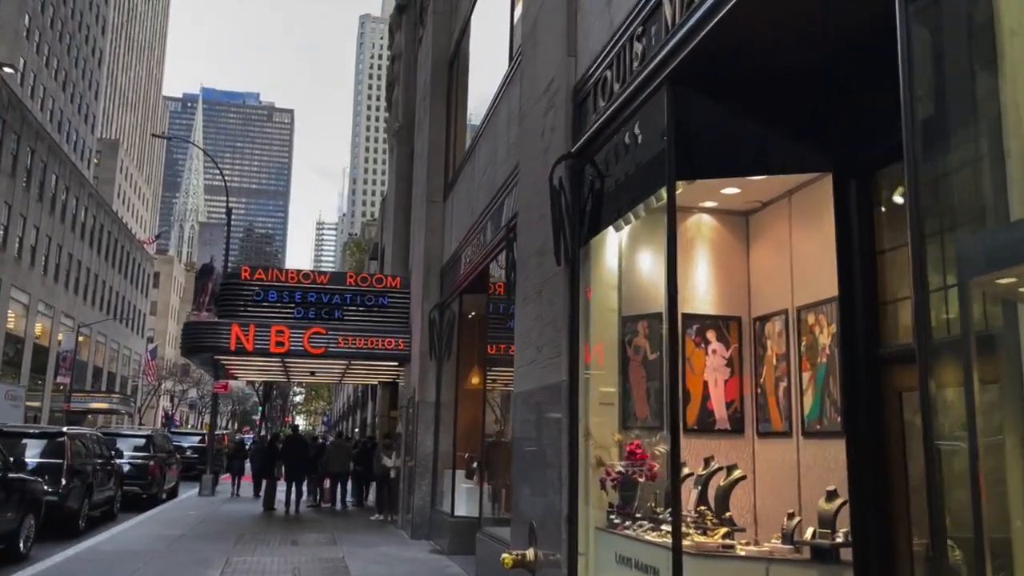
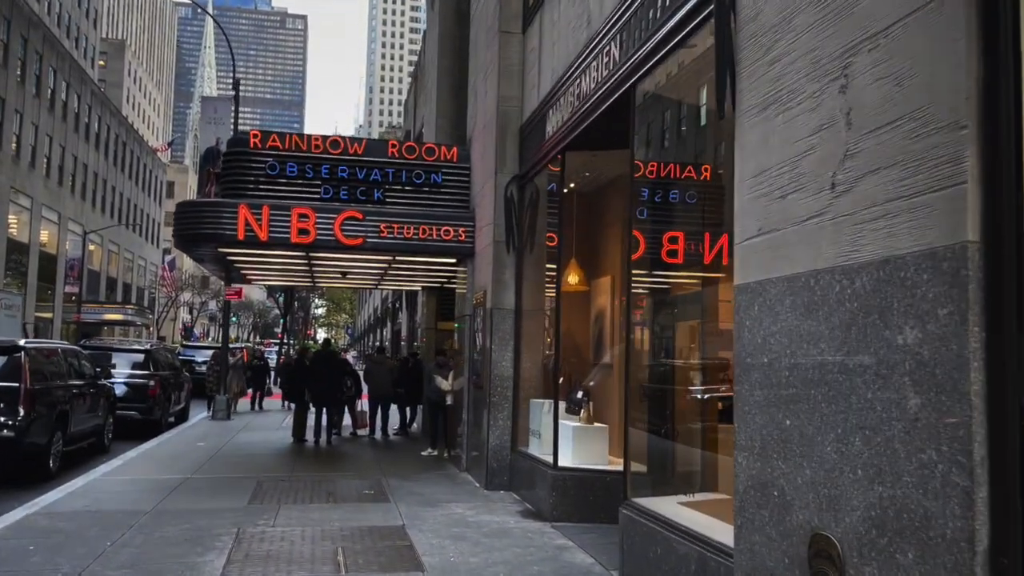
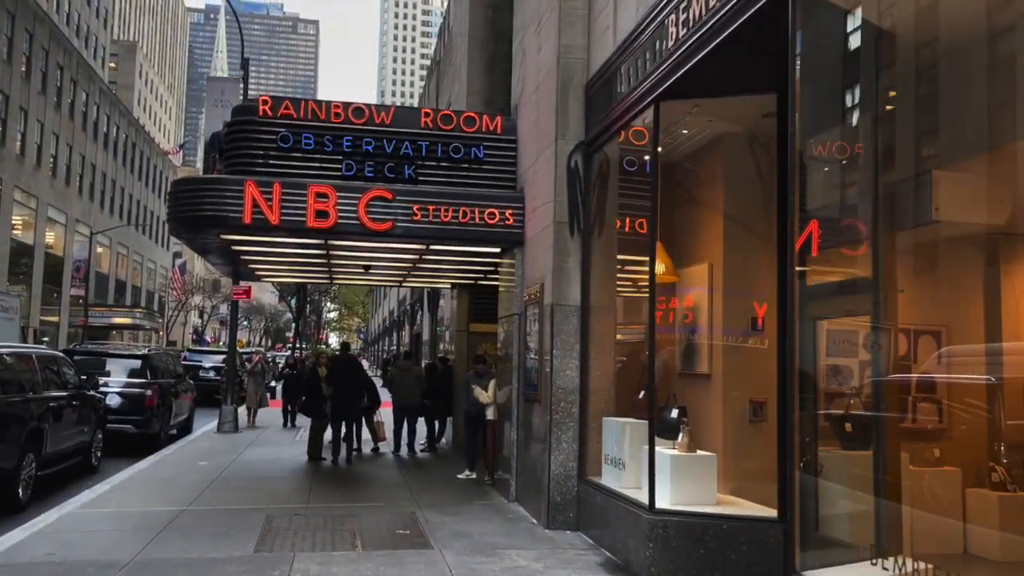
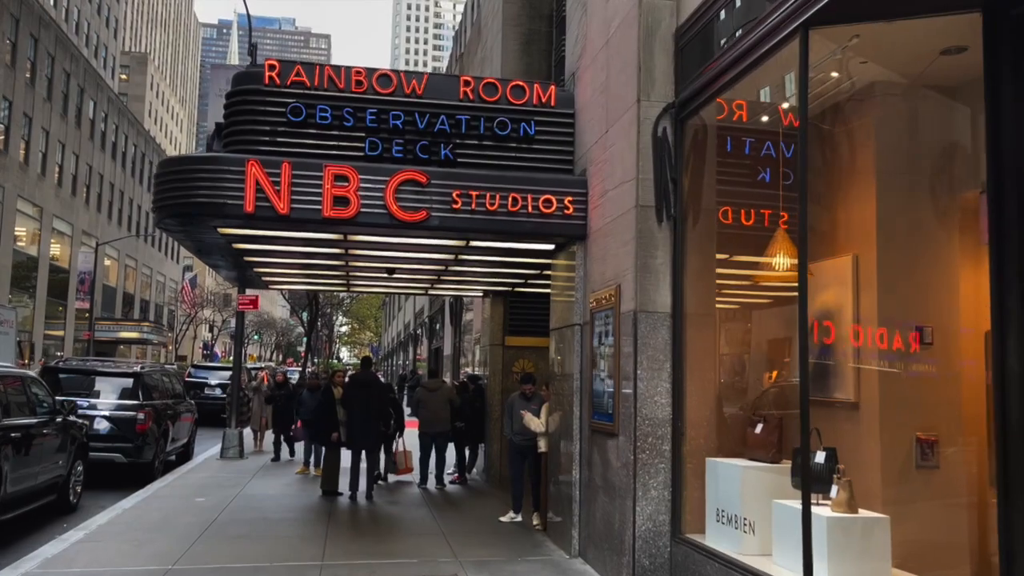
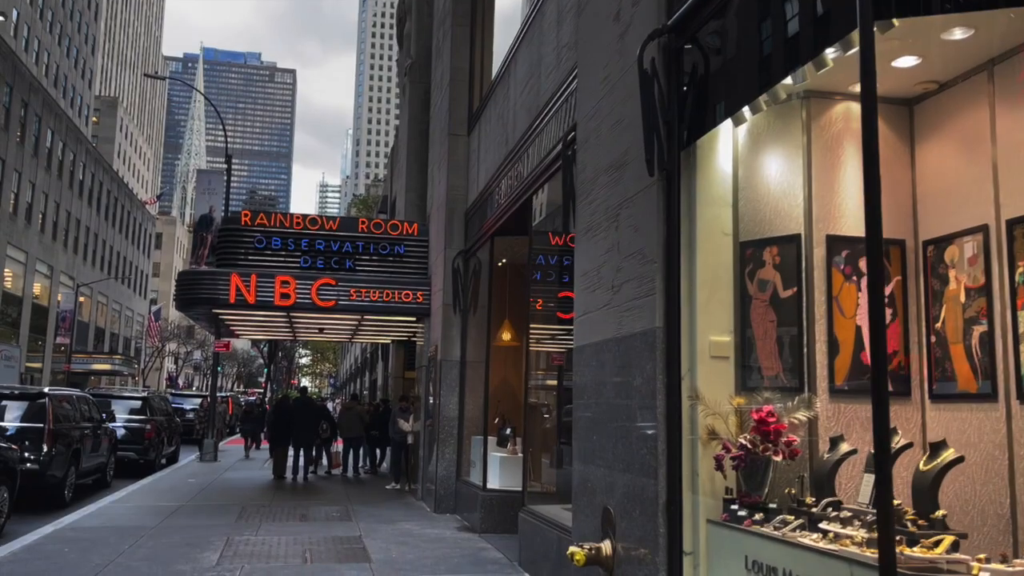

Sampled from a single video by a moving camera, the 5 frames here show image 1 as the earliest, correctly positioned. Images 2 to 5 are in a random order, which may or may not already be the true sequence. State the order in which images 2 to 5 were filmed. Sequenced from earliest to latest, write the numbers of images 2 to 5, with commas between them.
5, 2, 3, 4
